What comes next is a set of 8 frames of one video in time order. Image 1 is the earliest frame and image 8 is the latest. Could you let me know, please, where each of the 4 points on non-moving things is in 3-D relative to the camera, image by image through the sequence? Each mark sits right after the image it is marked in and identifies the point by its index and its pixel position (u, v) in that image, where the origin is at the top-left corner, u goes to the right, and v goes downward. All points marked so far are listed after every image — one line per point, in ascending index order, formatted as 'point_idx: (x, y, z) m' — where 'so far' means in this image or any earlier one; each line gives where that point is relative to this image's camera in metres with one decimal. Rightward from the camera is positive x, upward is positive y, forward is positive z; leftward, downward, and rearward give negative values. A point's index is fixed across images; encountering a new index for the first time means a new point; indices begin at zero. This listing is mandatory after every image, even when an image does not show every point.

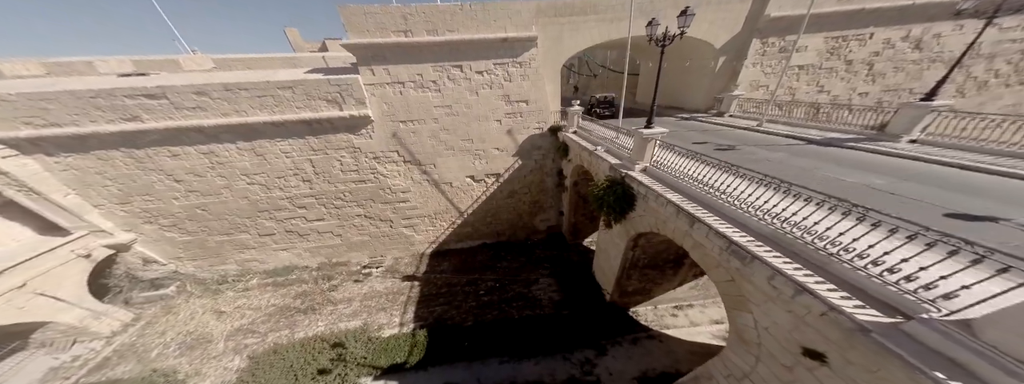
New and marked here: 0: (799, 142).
0: (+4.7, +0.8, +3.7) m
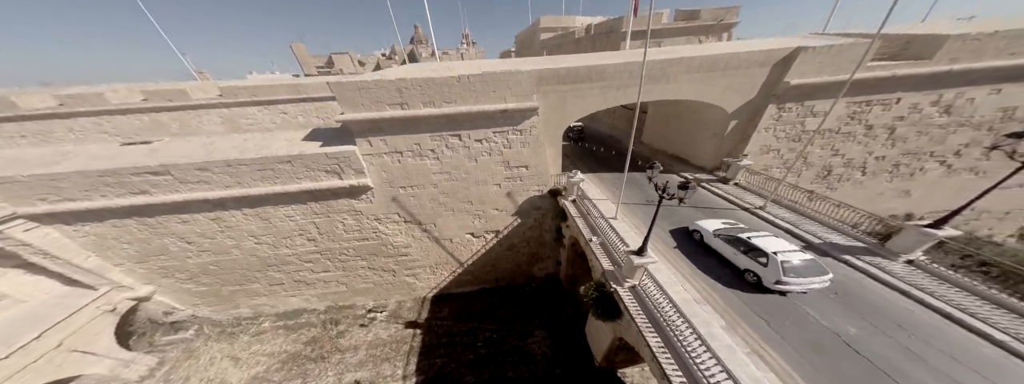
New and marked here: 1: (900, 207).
0: (+4.6, -0.8, +3.6) m
1: (+10.1, -0.4, +5.7) m
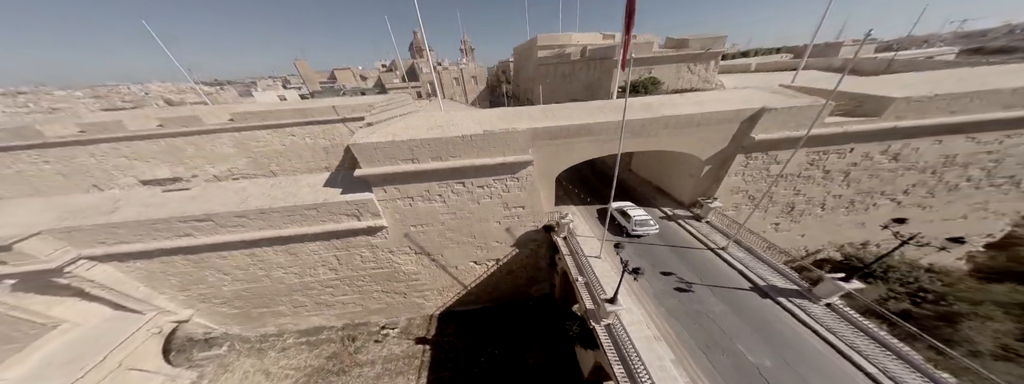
0: (+4.6, -1.8, +4.3) m
1: (+10.0, -1.3, +6.4) m
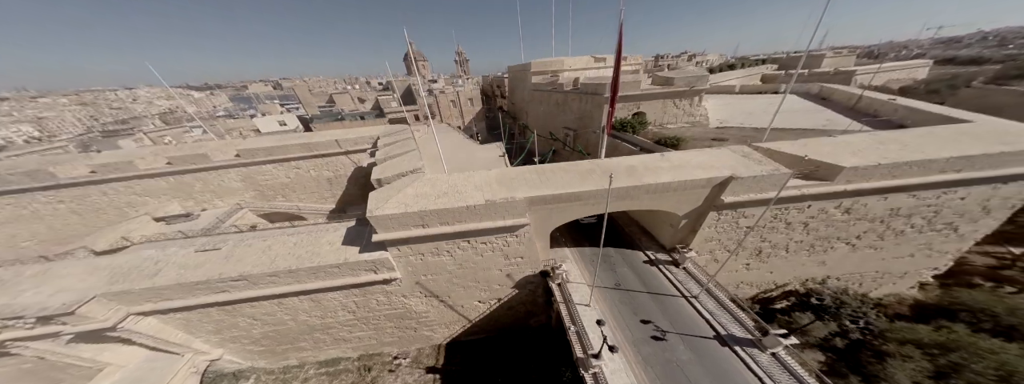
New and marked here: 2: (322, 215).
0: (+4.6, -3.2, +5.0) m
1: (+10.0, -2.6, +7.2) m
2: (-9.4, -1.2, +10.9) m
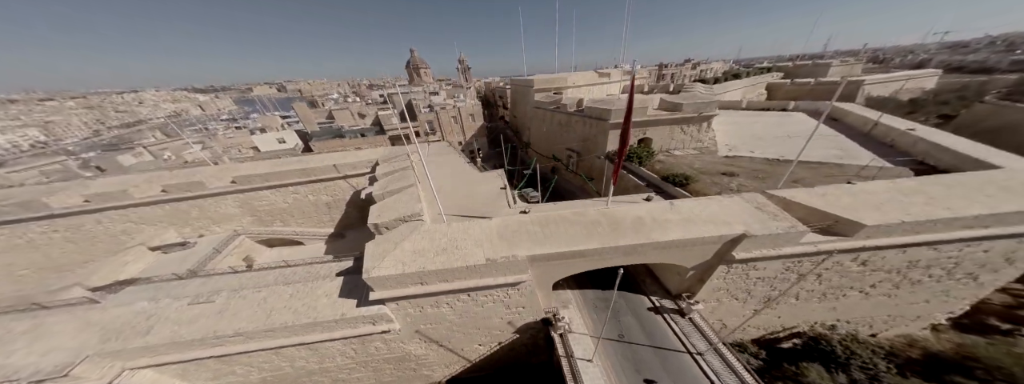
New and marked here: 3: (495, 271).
0: (+4.6, -4.6, +4.9) m
1: (+10.0, -4.0, +7.0) m
2: (-9.4, -2.3, +10.7) m
3: (-0.4, -1.9, +5.2) m
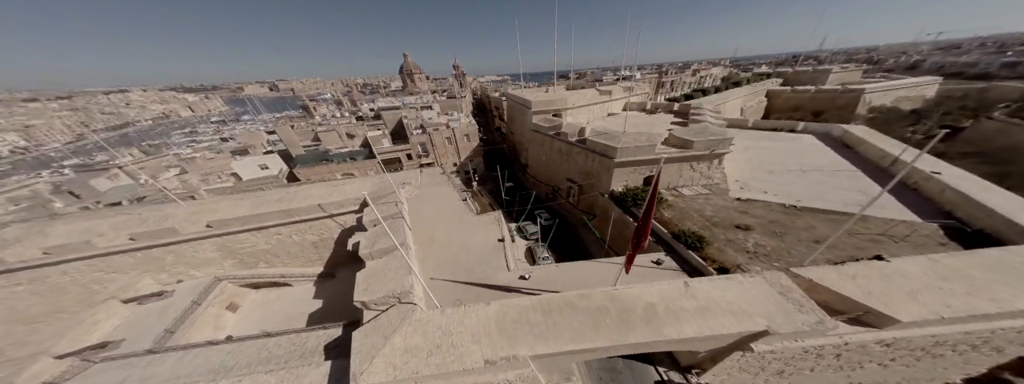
0: (+4.6, -6.6, +4.6) m
1: (+10.0, -5.8, +6.7) m
2: (-9.4, -4.1, +10.2) m
3: (-0.4, -3.8, +4.7) m
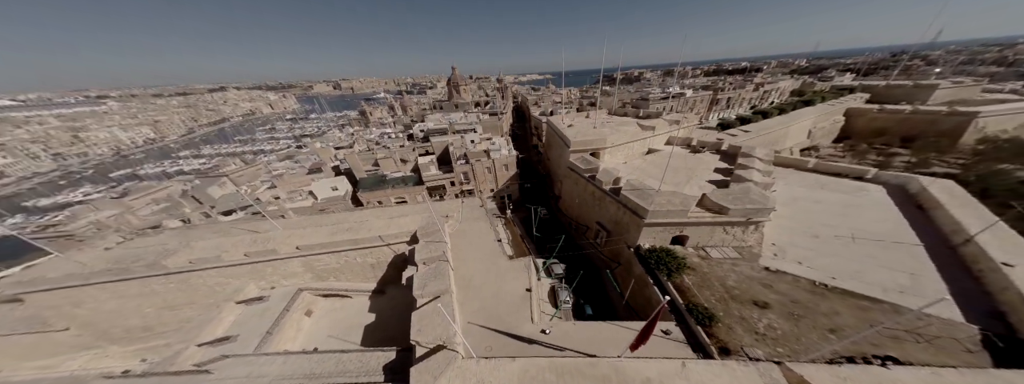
0: (+5.0, -9.1, +5.2) m
1: (+10.6, -8.6, +6.7) m
2: (-8.2, -5.7, +12.2) m
3: (+0.2, -6.1, +5.8) m
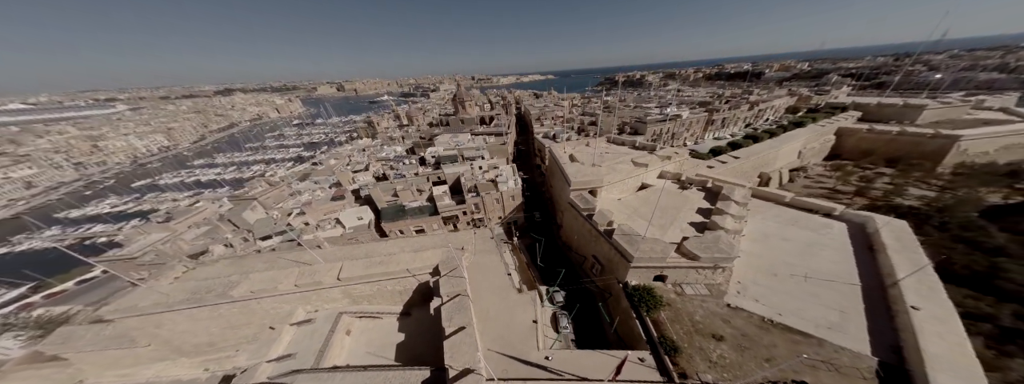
0: (+5.4, -11.7, +7.3) m
1: (+11.1, -11.1, +8.8) m
2: (-7.7, -8.0, +14.3) m
3: (+0.6, -8.6, +7.9) m
